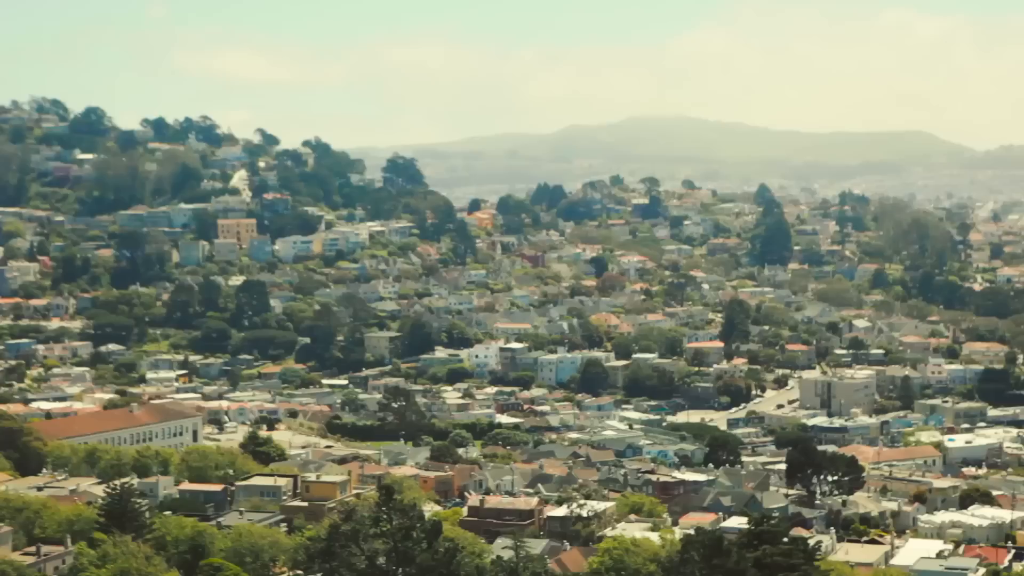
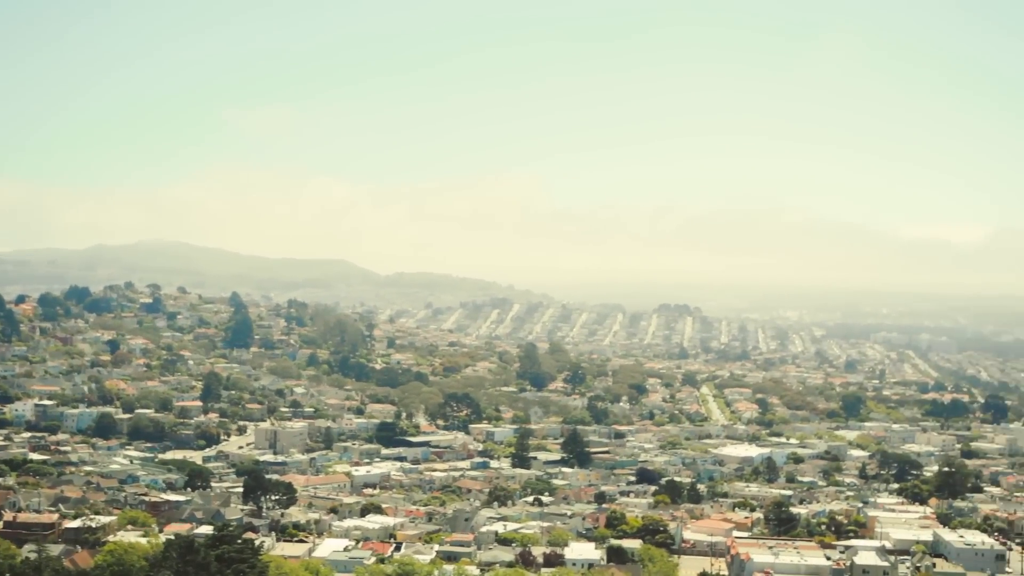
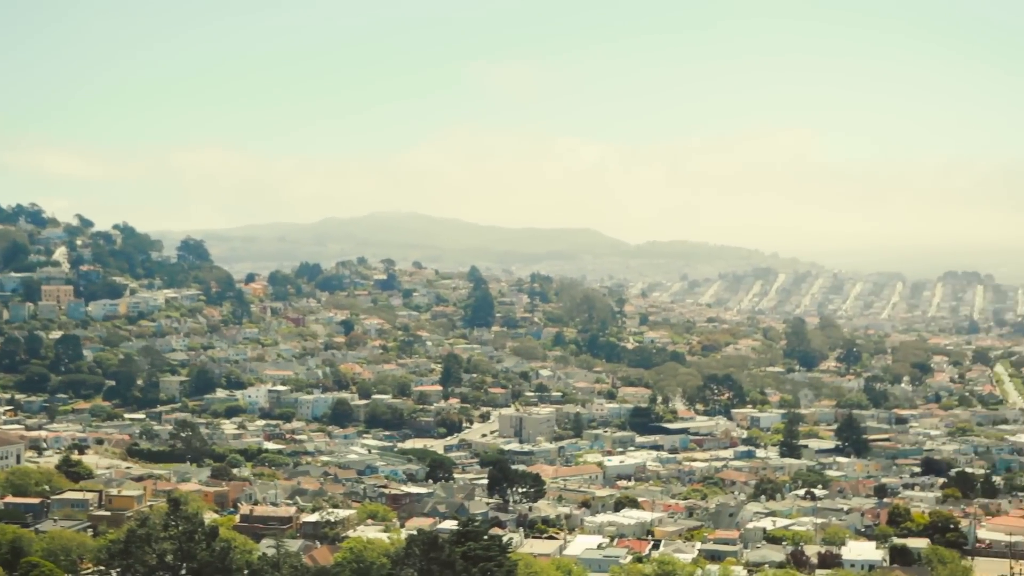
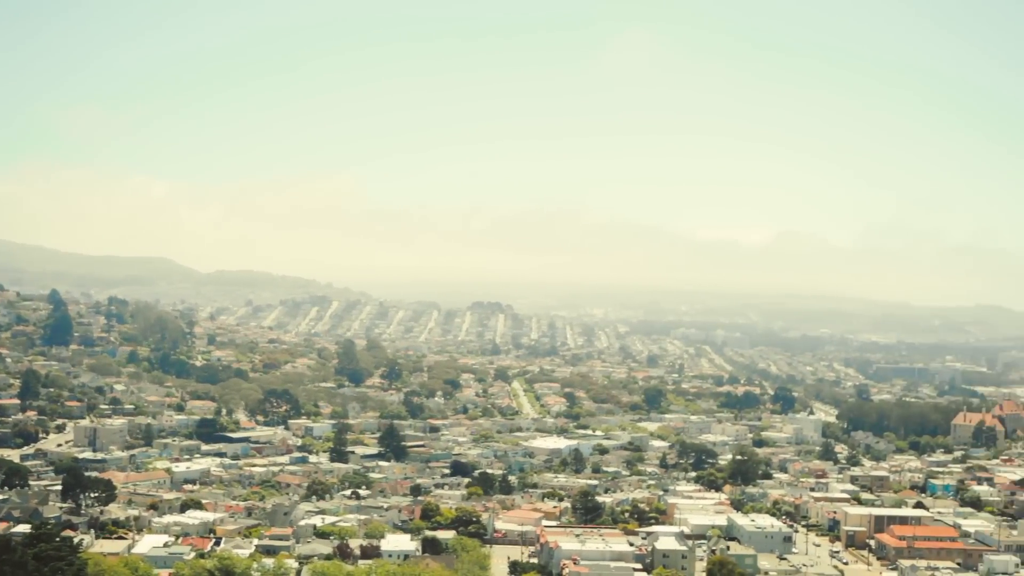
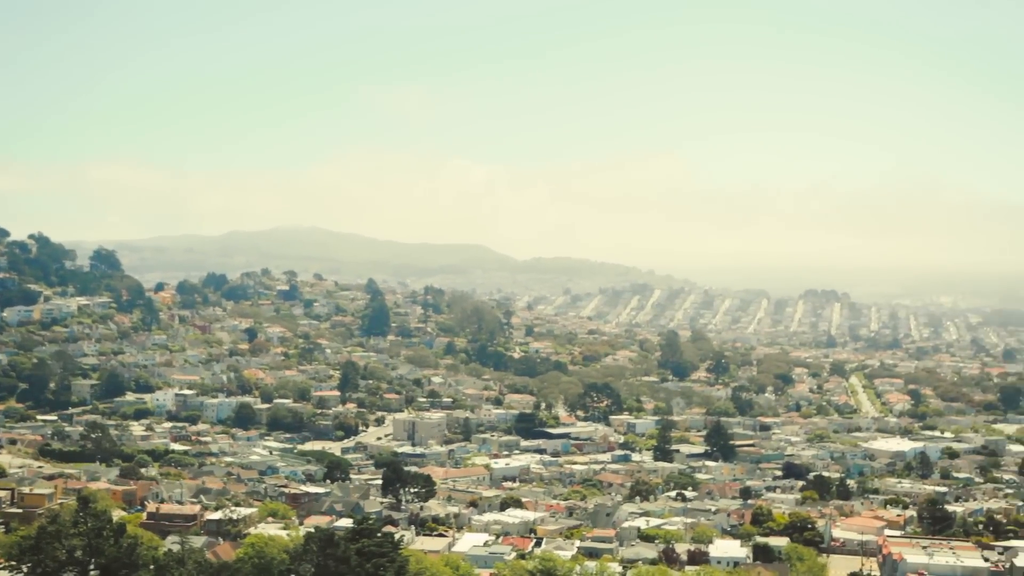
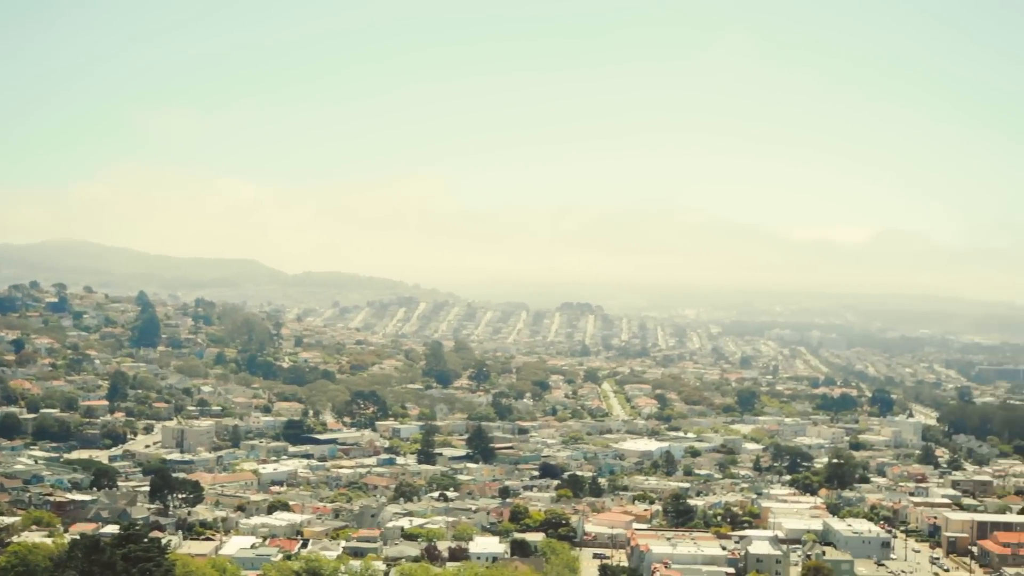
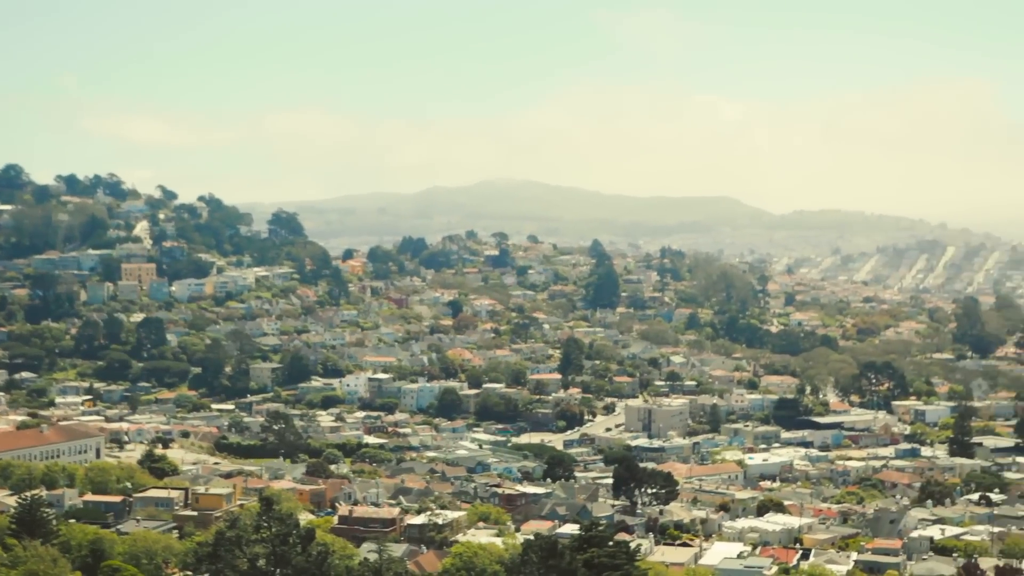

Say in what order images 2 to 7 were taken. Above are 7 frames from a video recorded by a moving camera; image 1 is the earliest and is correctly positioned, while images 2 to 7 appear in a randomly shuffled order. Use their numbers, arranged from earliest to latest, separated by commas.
7, 3, 5, 2, 6, 4
